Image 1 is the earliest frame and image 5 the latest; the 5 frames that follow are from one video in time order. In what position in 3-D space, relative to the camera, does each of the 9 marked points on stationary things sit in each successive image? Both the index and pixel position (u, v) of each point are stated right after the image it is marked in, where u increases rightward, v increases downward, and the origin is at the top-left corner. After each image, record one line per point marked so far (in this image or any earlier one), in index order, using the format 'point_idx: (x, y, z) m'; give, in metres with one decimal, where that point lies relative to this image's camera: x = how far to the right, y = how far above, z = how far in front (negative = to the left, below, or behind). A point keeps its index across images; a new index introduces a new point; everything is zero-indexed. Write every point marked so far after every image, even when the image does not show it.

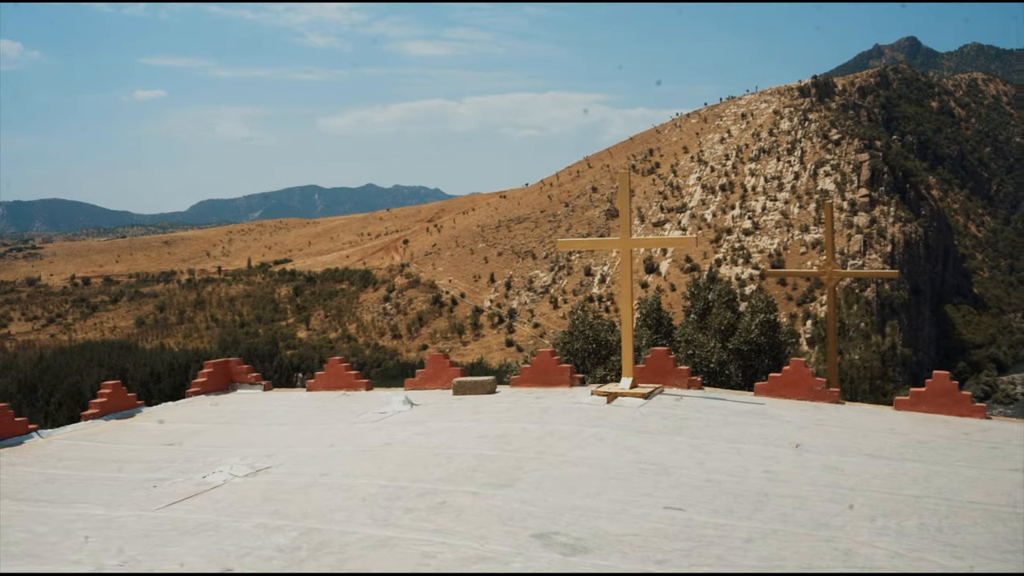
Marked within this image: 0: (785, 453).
0: (+3.8, -2.3, +12.3) m
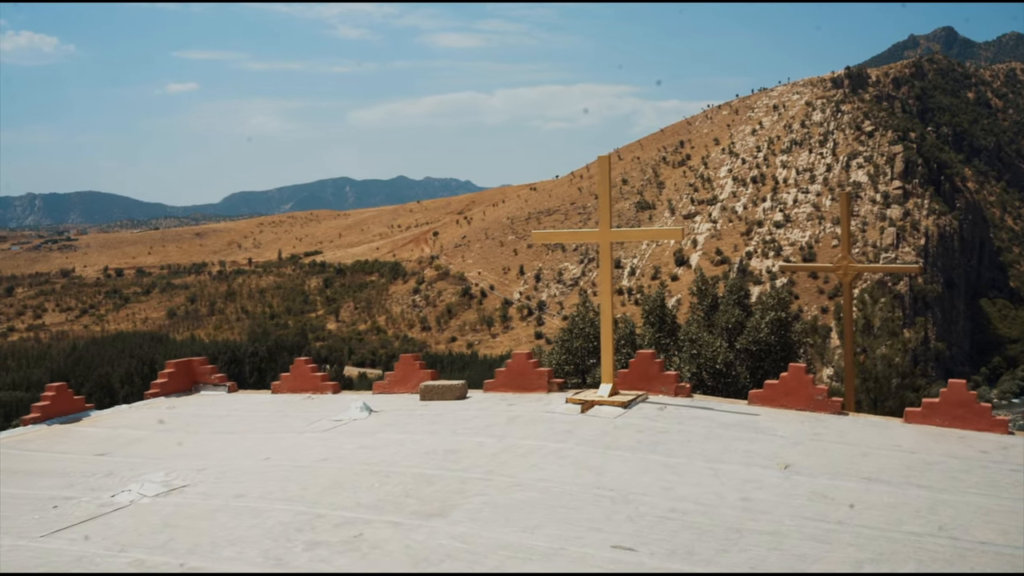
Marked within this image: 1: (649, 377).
0: (+3.1, -2.3, +10.7) m
1: (+2.3, -1.5, +15.0) m
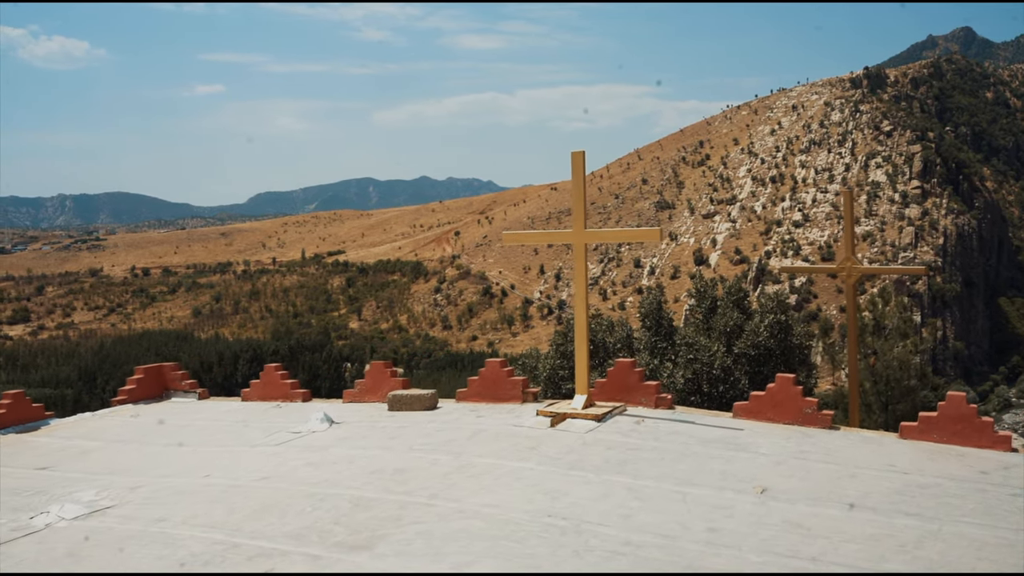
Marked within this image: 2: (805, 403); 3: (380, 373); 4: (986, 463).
0: (+2.5, -2.3, +9.7) m
1: (+1.8, -1.6, +14.1) m
2: (+4.3, -1.7, +13.1) m
3: (-2.4, -1.5, +16.1) m
4: (+6.1, -2.2, +11.4) m
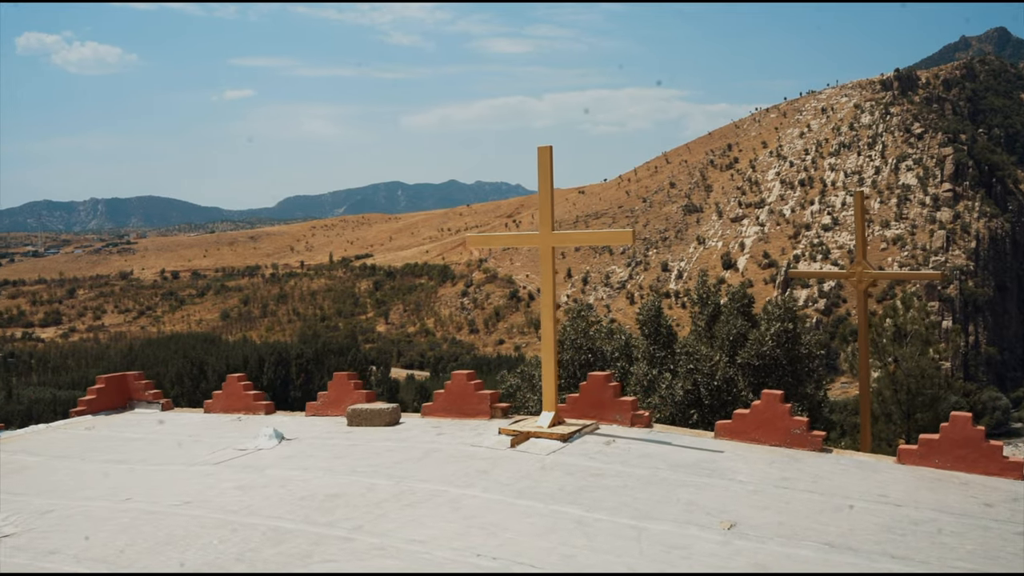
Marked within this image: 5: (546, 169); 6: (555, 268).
0: (+1.9, -2.4, +8.5) m
1: (+1.3, -1.7, +12.9) m
2: (+3.8, -1.8, +11.9) m
3: (-2.8, -1.6, +15.0) m
4: (+5.4, -2.3, +10.1) m
5: (+0.5, +1.7, +12.5) m
6: (+0.6, +0.3, +12.7) m
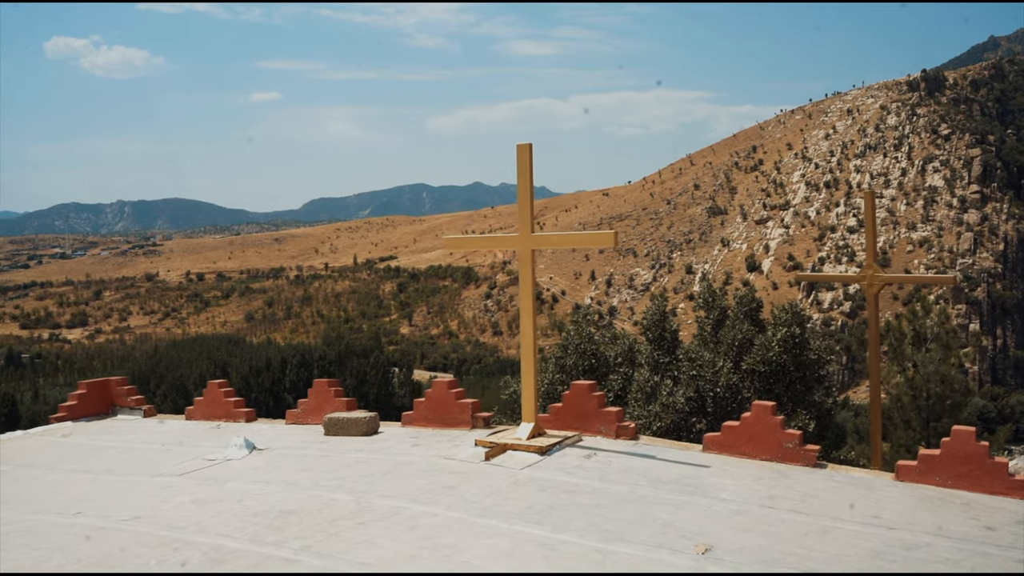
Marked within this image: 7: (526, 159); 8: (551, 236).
0: (+1.5, -2.5, +7.9) m
1: (+1.0, -1.8, +12.3) m
2: (+3.4, -1.9, +11.2) m
3: (-3.1, -1.7, +14.5) m
4: (+5.1, -2.4, +9.4) m
5: (+0.2, +1.6, +11.9) m
6: (+0.3, +0.2, +12.1) m
7: (+0.2, +1.7, +11.8) m
8: (+0.6, +0.7, +11.9) m
